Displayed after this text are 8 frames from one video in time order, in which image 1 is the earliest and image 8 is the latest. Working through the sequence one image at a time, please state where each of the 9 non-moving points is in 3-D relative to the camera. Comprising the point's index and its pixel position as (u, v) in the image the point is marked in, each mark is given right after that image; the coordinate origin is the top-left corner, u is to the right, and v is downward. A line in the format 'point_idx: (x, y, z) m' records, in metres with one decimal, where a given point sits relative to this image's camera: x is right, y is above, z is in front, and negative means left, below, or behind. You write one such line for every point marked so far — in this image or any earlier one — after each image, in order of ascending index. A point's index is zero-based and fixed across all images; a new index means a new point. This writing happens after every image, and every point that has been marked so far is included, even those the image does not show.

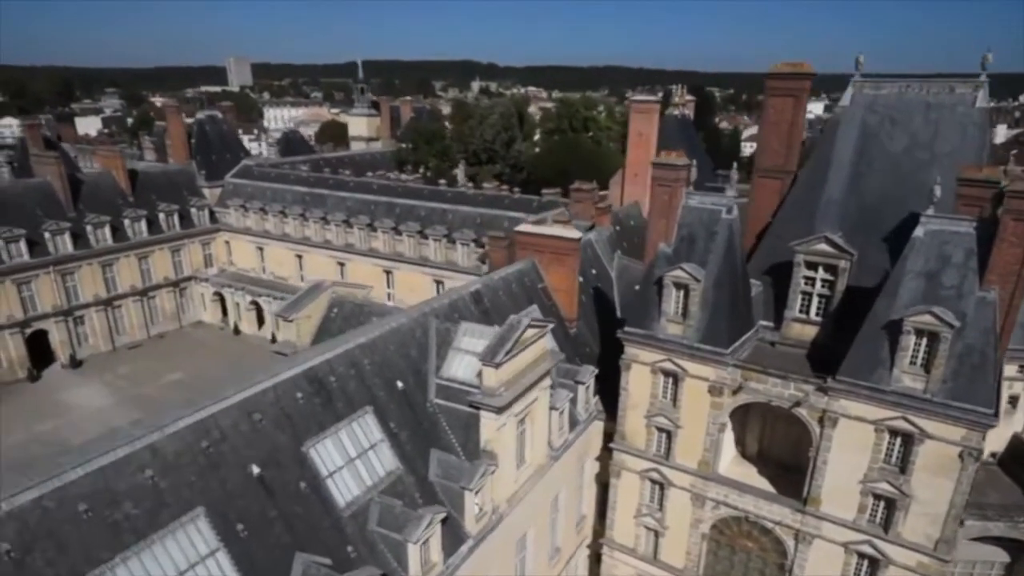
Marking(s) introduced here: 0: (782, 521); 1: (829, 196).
0: (+6.9, -6.0, +17.9) m
1: (+8.8, +2.4, +19.2) m
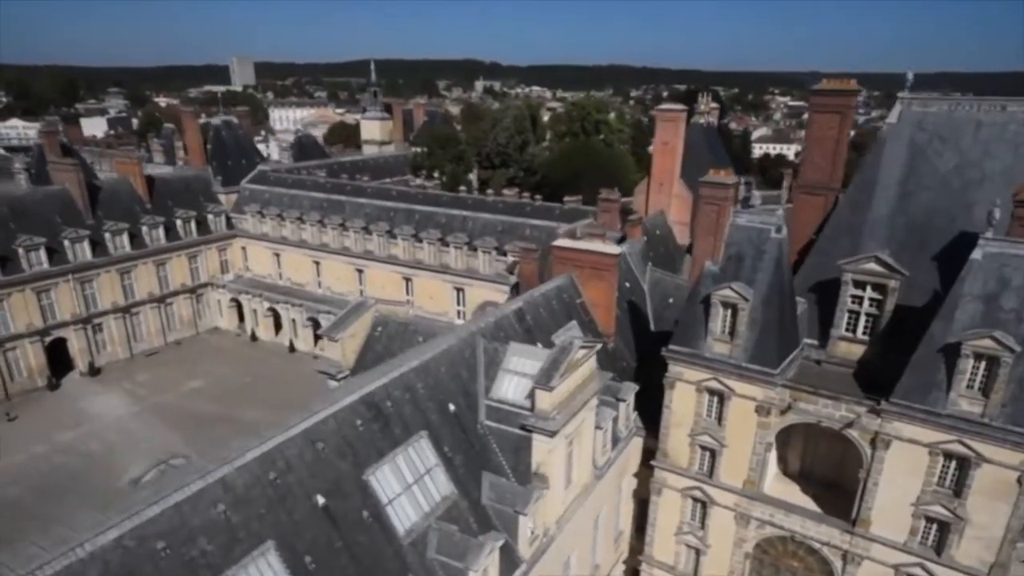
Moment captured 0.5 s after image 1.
0: (+8.1, -6.5, +17.8) m
1: (+10.0, +1.9, +19.1) m
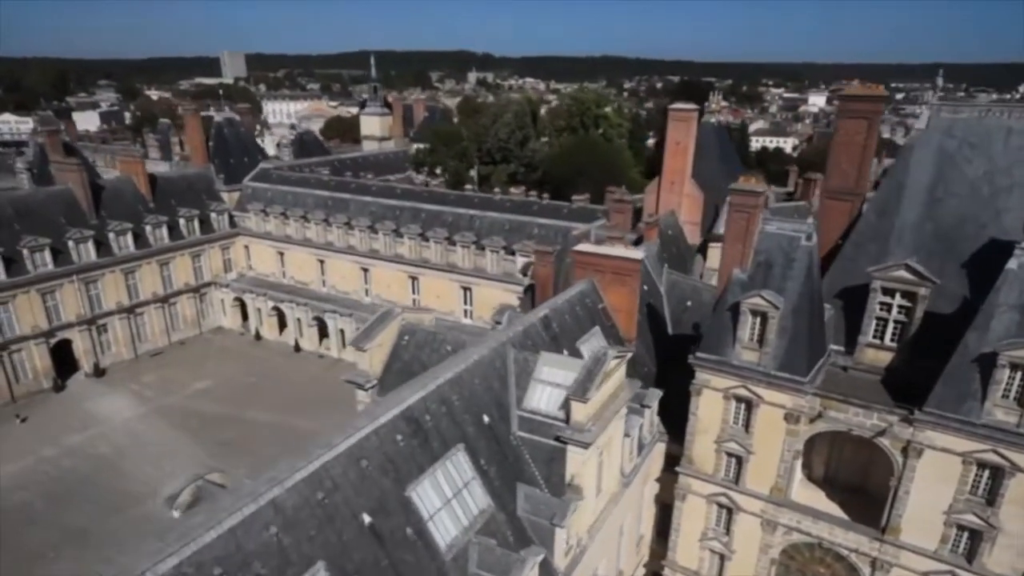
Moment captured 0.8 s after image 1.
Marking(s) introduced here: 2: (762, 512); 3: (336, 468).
0: (+8.9, -6.7, +17.8) m
1: (+10.7, +1.8, +19.0) m
2: (+6.8, -6.1, +19.0) m
3: (-3.0, -3.1, +11.9) m
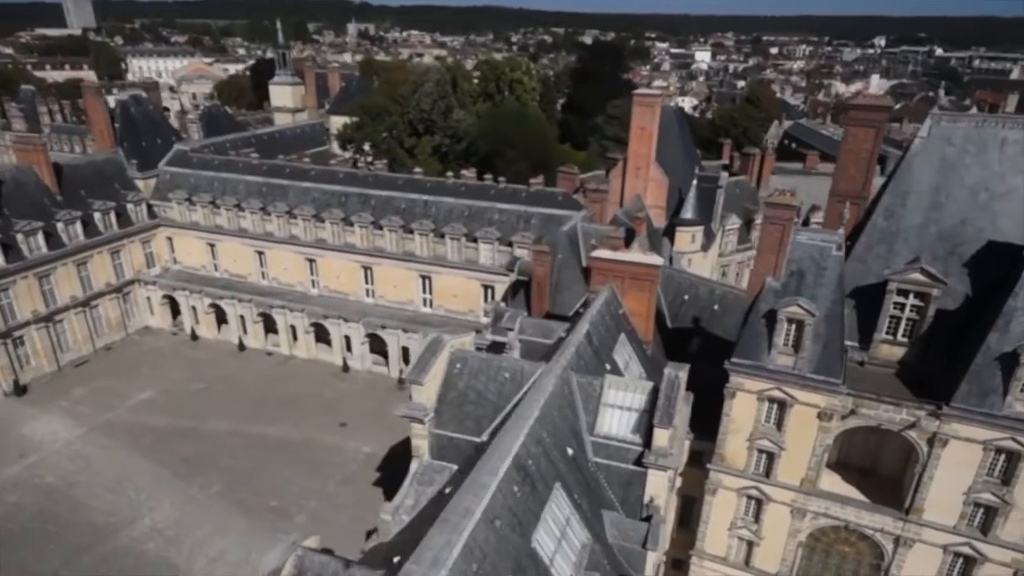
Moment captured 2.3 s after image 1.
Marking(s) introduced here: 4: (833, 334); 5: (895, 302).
0: (+10.4, -6.8, +19.6) m
1: (+11.7, +1.8, +20.5) m
2: (+8.2, -6.3, +20.4) m
3: (-0.6, -4.2, +11.7) m
4: (+8.7, -1.3, +18.8) m
5: (+10.9, -0.4, +19.9) m
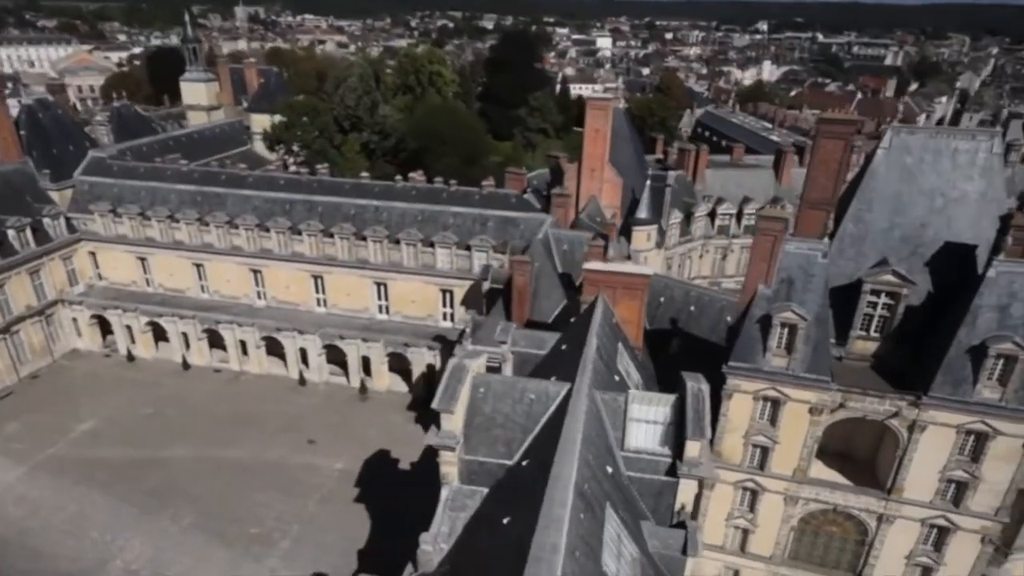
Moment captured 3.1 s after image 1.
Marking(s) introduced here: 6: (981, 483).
0: (+10.9, -6.8, +21.4) m
1: (+11.7, +1.9, +22.3) m
2: (+8.6, -6.4, +22.0) m
3: (+1.0, -4.9, +12.1) m
4: (+9.1, -1.4, +20.4) m
5: (+11.1, -0.4, +21.7) m
6: (+13.5, -5.6, +20.0) m
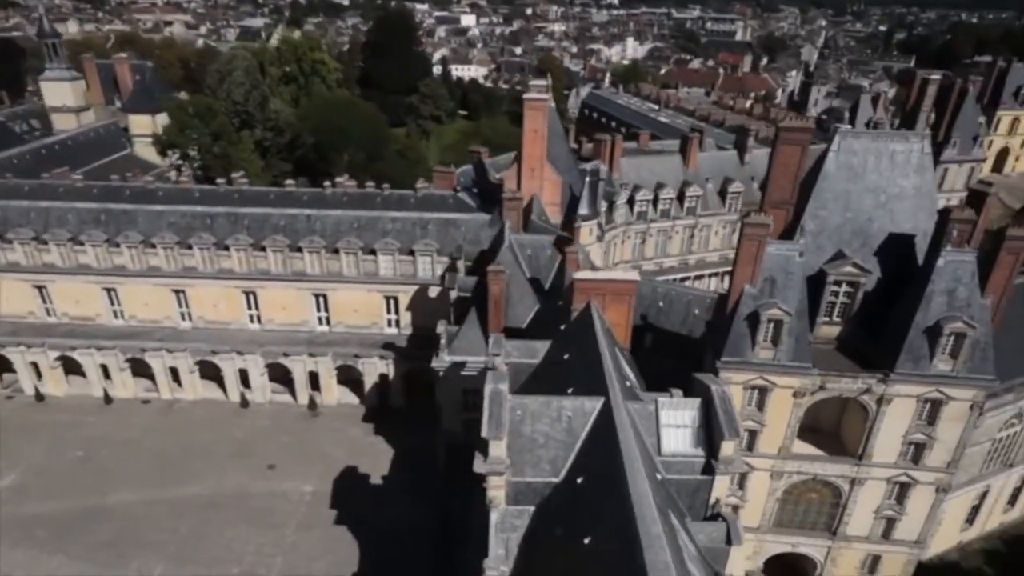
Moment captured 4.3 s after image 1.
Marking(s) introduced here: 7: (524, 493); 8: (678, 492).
0: (+11.4, -6.5, +24.2) m
1: (+11.4, +2.2, +24.8) m
2: (+9.0, -6.2, +24.3) m
3: (+3.2, -5.6, +13.2) m
4: (+9.4, -1.3, +22.6) m
5: (+11.1, -0.1, +24.1) m
6: (+14.1, -5.1, +23.2) m
7: (+0.3, -5.5, +18.6) m
8: (+4.4, -5.4, +18.5) m
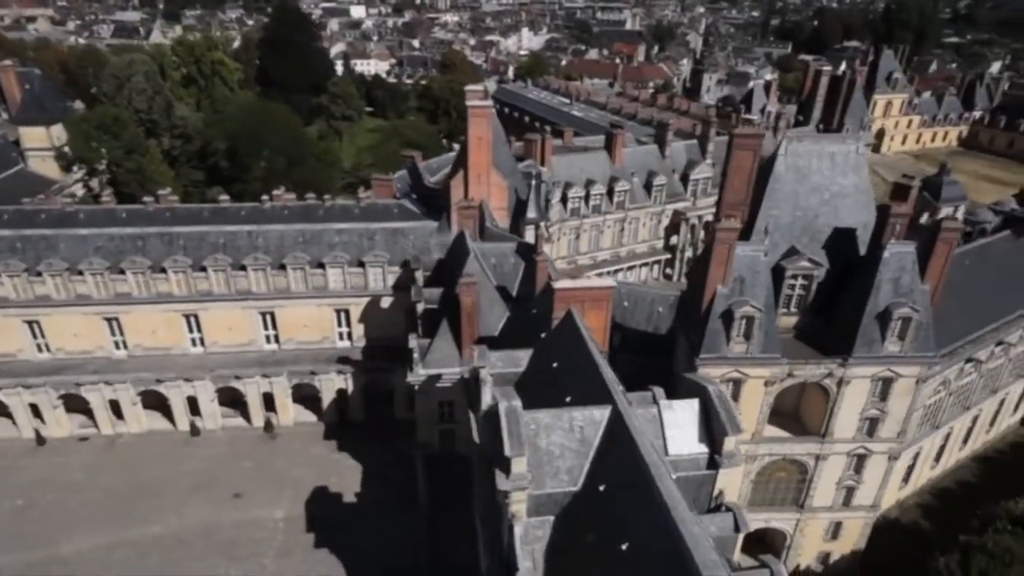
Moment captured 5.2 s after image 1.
0: (+11.2, -6.2, +26.3) m
1: (+10.5, +2.5, +26.8) m
2: (+8.7, -6.1, +26.1) m
3: (+4.5, -6.0, +14.3) m
4: (+9.0, -1.2, +24.4) m
5: (+10.4, +0.2, +26.1) m
6: (+13.9, -4.7, +25.7) m
7: (+0.9, -6.0, +19.2) m
8: (+4.9, -5.7, +19.8) m
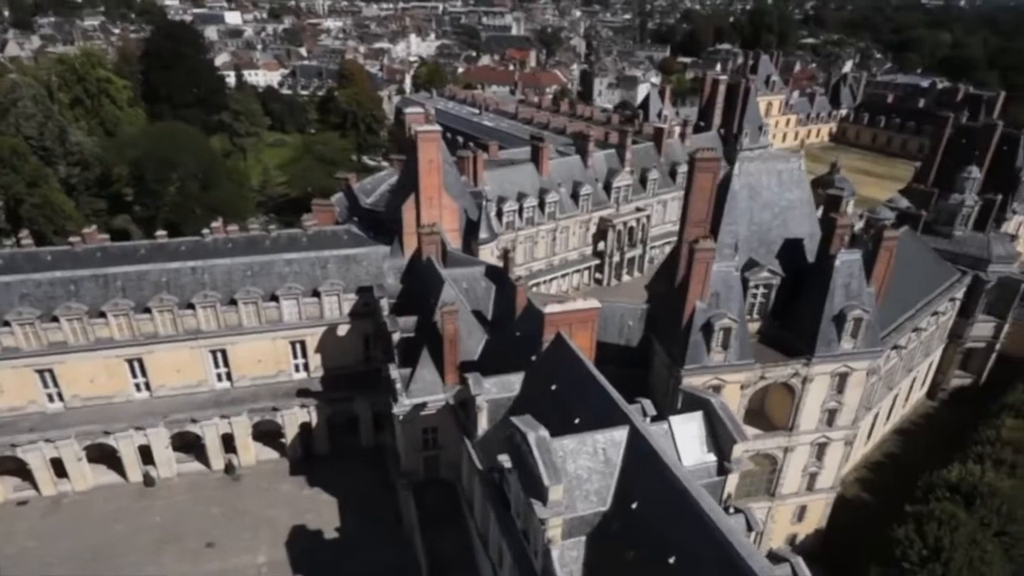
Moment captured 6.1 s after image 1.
0: (+10.9, -6.5, +28.8) m
1: (+9.6, +2.1, +29.1) m
2: (+8.6, -6.6, +28.2) m
3: (+6.1, -6.6, +15.9) m
4: (+8.8, -1.6, +26.5) m
5: (+9.8, -0.2, +28.4) m
6: (+13.6, -4.9, +28.6) m
7: (+1.8, -6.9, +20.2) m
8: (+5.7, -6.3, +21.3) m
